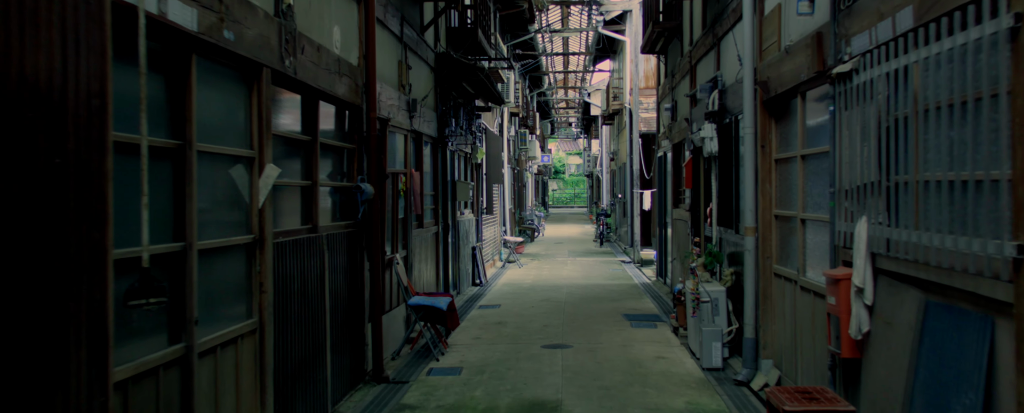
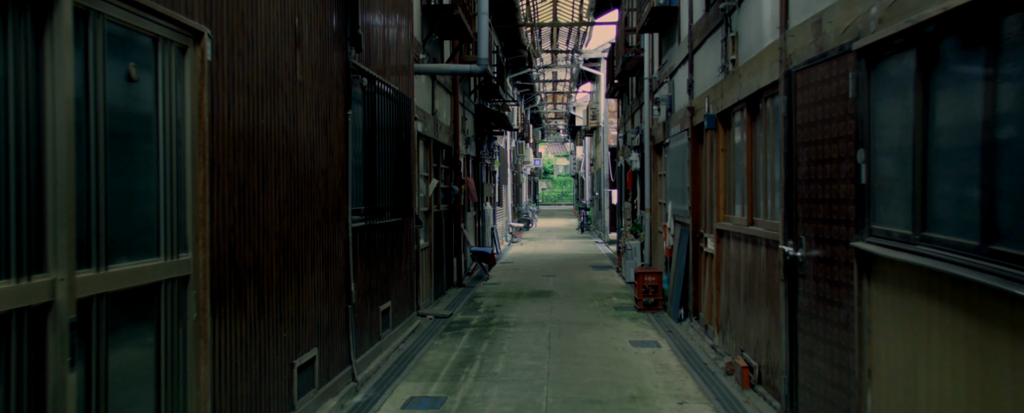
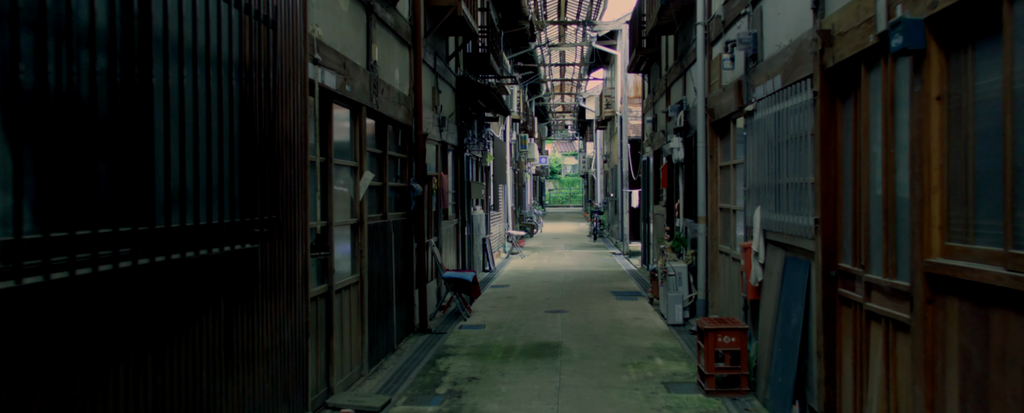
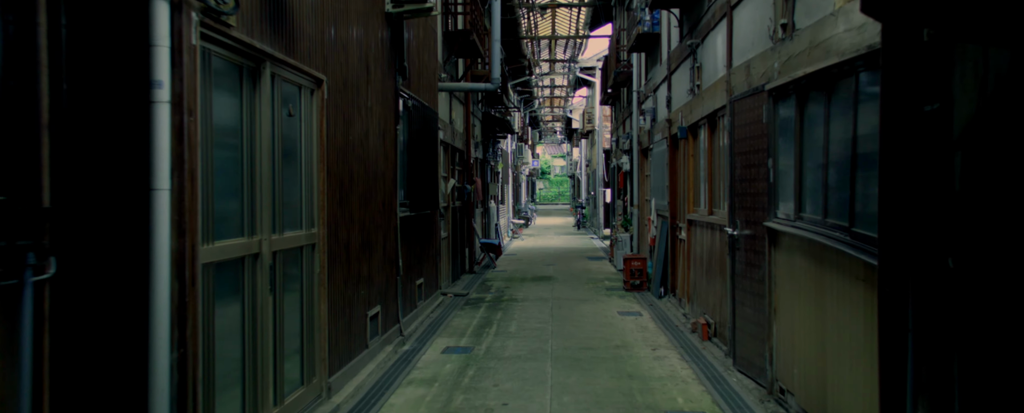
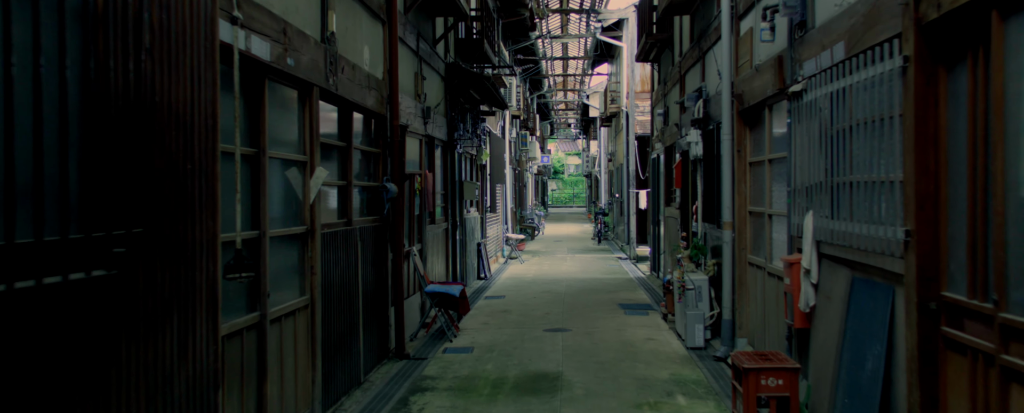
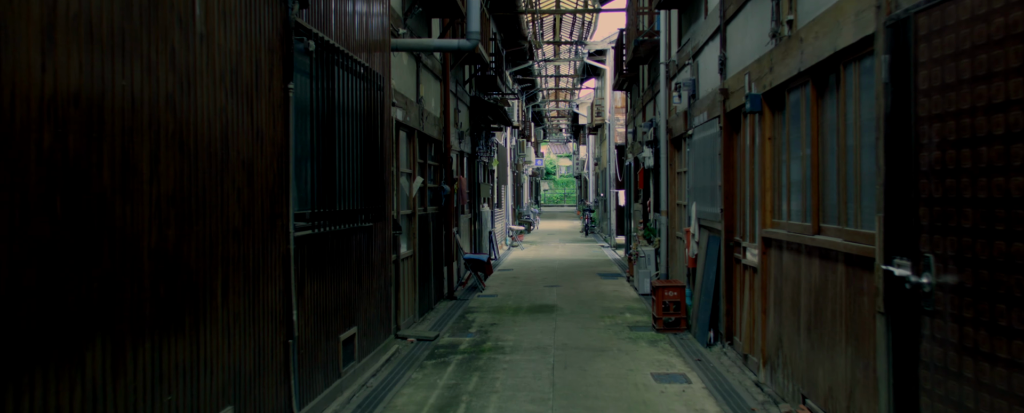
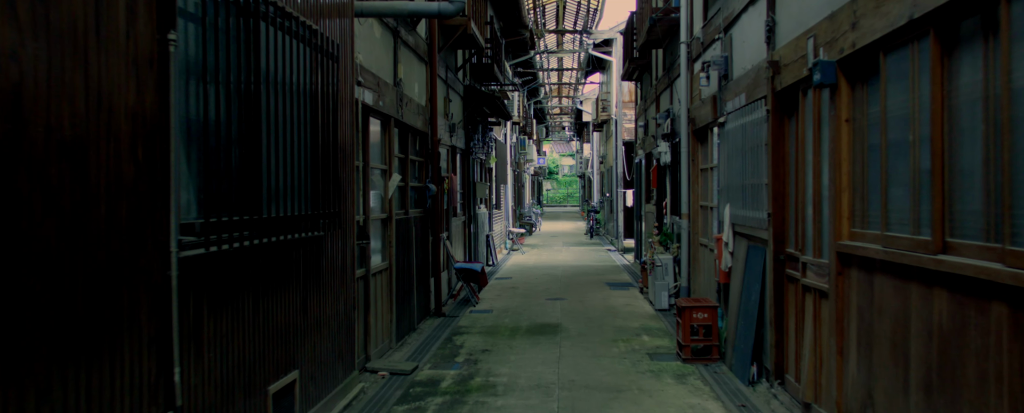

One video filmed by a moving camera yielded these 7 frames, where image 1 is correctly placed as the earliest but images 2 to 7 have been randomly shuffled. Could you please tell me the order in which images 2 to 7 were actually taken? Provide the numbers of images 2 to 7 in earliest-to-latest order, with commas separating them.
5, 3, 7, 6, 2, 4
